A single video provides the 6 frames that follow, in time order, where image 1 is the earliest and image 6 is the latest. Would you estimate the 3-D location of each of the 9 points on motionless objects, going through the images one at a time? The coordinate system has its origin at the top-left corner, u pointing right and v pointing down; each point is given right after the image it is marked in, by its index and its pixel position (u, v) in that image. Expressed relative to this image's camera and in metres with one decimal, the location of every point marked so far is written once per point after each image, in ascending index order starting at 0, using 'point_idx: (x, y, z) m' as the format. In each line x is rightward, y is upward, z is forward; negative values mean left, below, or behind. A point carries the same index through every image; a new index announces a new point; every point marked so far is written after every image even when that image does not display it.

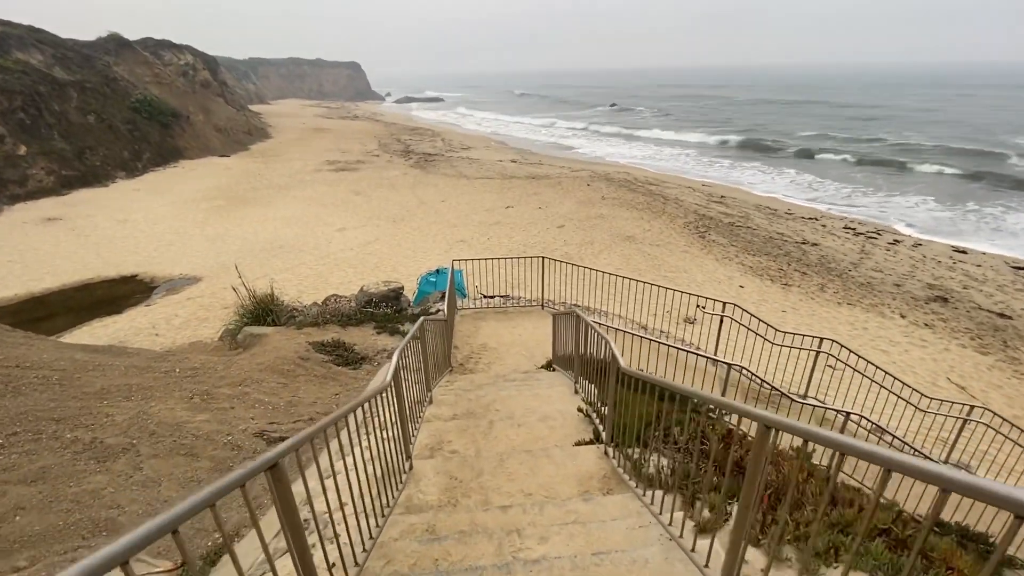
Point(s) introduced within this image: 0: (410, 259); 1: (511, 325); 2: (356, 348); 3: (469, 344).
0: (-3.8, +1.0, +18.5) m
1: (0.0, -0.6, +8.5) m
2: (-2.5, -1.0, +7.8) m
3: (-0.7, -0.9, +7.7) m
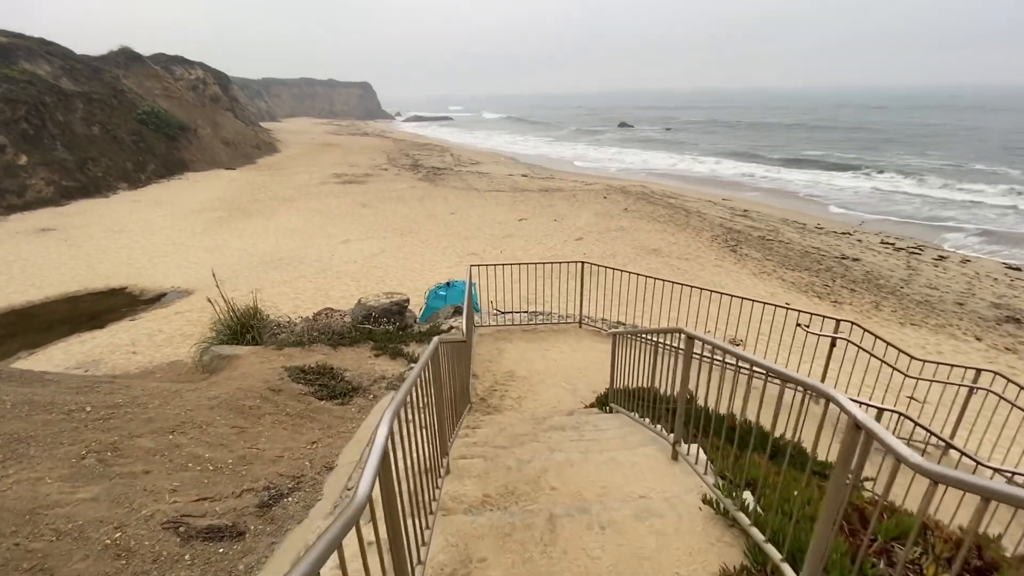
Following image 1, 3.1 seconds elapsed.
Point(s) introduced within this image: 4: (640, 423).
0: (-3.2, +0.5, +16.8) m
1: (+0.4, -0.8, +6.7) m
2: (-2.1, -1.1, +6.0) m
3: (-0.3, -1.1, +6.0) m
4: (+1.1, -1.1, +4.1) m
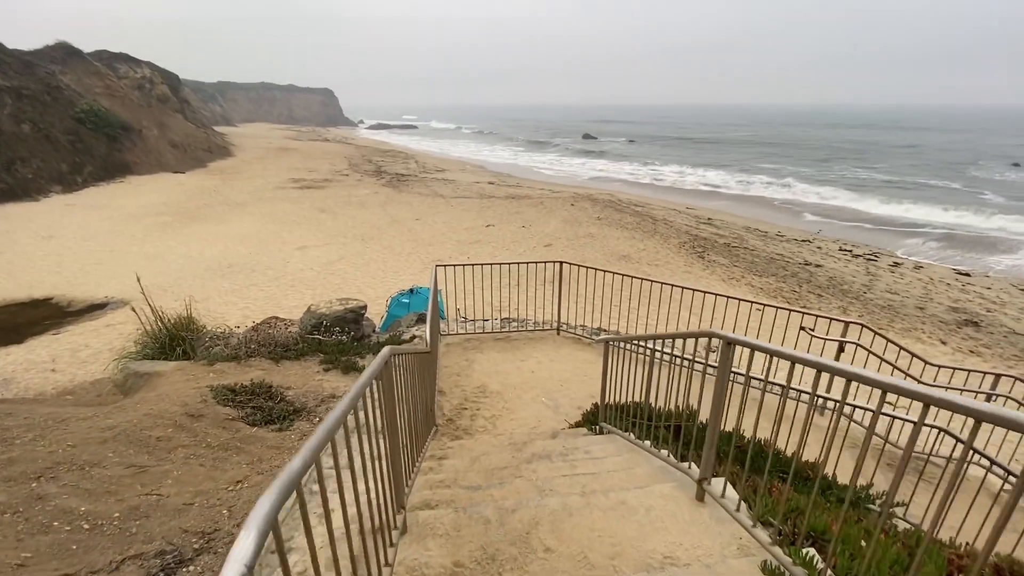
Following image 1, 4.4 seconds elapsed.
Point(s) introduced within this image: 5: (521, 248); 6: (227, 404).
0: (-4.3, +0.2, +15.8) m
1: (+0.1, -0.9, +6.0) m
2: (-2.4, -1.1, +5.1) m
3: (-0.6, -1.1, +5.2) m
4: (+0.9, -1.1, +3.4) m
5: (+0.4, +1.6, +19.4) m
6: (-2.7, -1.1, +4.7) m
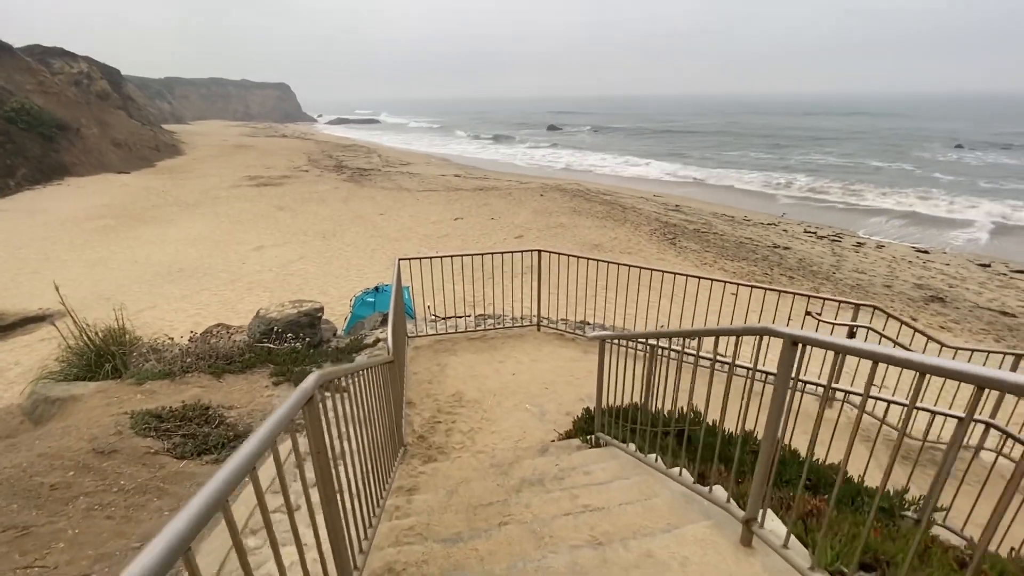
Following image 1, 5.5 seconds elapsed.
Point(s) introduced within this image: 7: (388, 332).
0: (-5.2, +0.2, +14.9) m
1: (-0.2, -0.8, +5.4) m
2: (-2.5, -1.2, +4.4) m
3: (-0.8, -1.0, +4.5) m
4: (+0.8, -1.0, +2.9) m
5: (-0.8, +1.8, +18.8) m
6: (-2.9, -1.2, +3.9) m
7: (-1.2, -0.4, +4.6) m
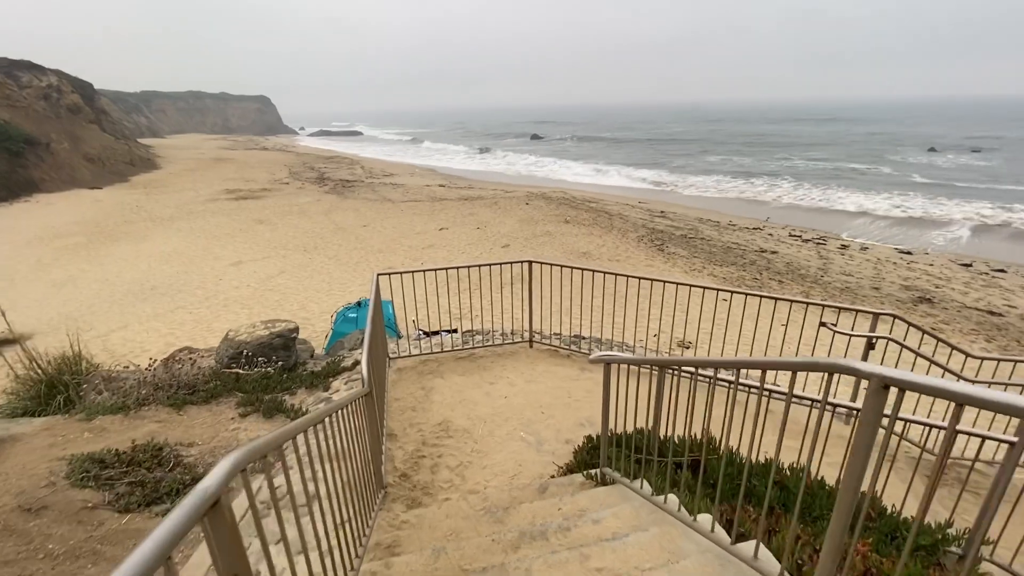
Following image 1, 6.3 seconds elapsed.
0: (-5.5, -0.2, +14.4) m
1: (-0.3, -0.9, +5.0) m
2: (-2.6, -1.4, +3.9) m
3: (-0.8, -1.2, +4.1) m
4: (+0.8, -1.1, +2.5) m
5: (-1.3, +1.4, +18.4) m
6: (-2.9, -1.4, +3.4) m
7: (-1.2, -0.6, +4.2) m
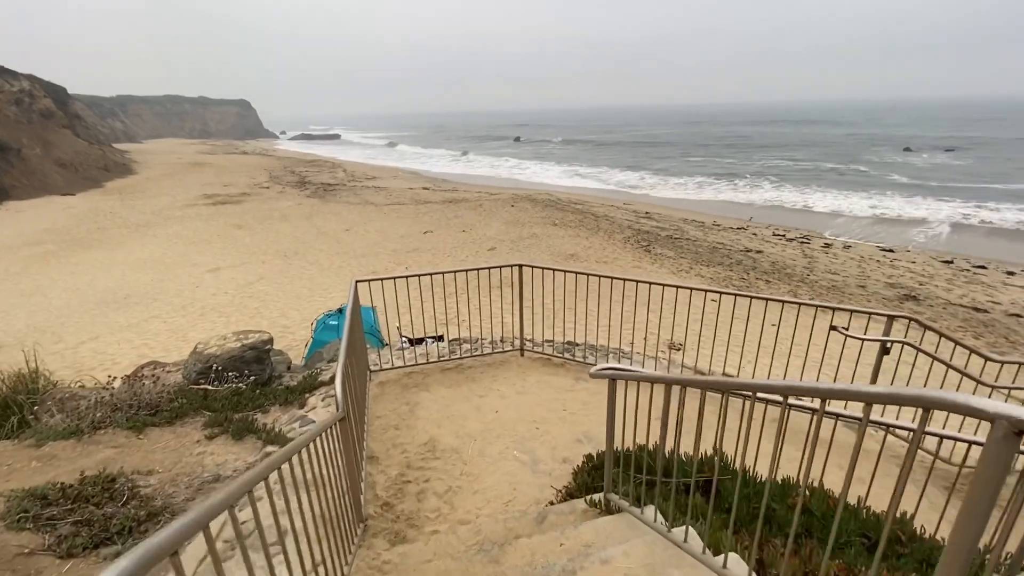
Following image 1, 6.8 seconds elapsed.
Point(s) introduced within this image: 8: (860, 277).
0: (-5.9, -0.4, +13.9) m
1: (-0.4, -1.0, +4.6) m
2: (-2.6, -1.4, +3.5) m
3: (-0.9, -1.3, +3.8) m
4: (+0.8, -1.2, +2.2) m
5: (-1.8, +1.3, +18.0) m
6: (-3.0, -1.4, +3.0) m
7: (-1.3, -0.7, +3.8) m
8: (+13.2, +0.4, +18.4) m
